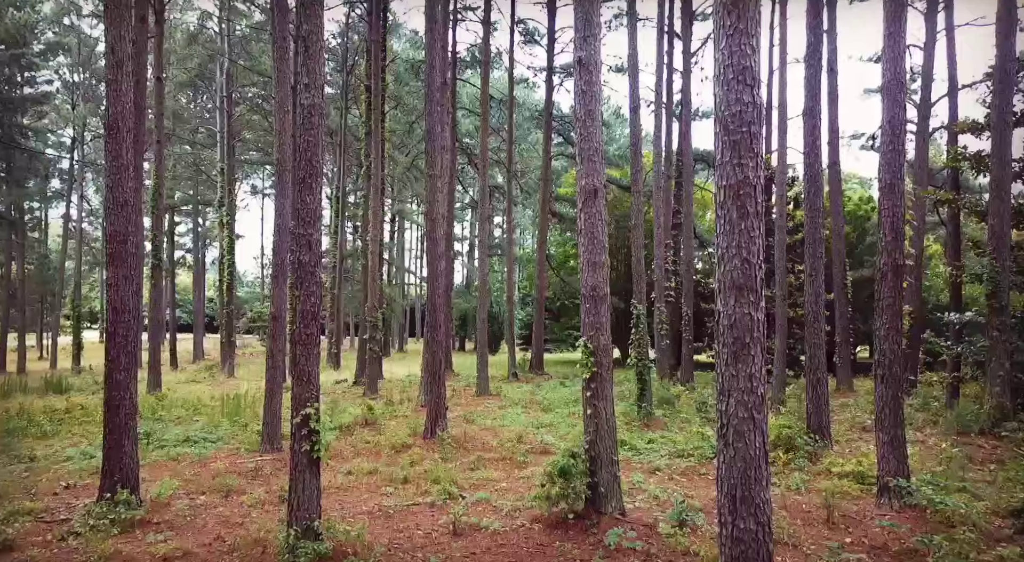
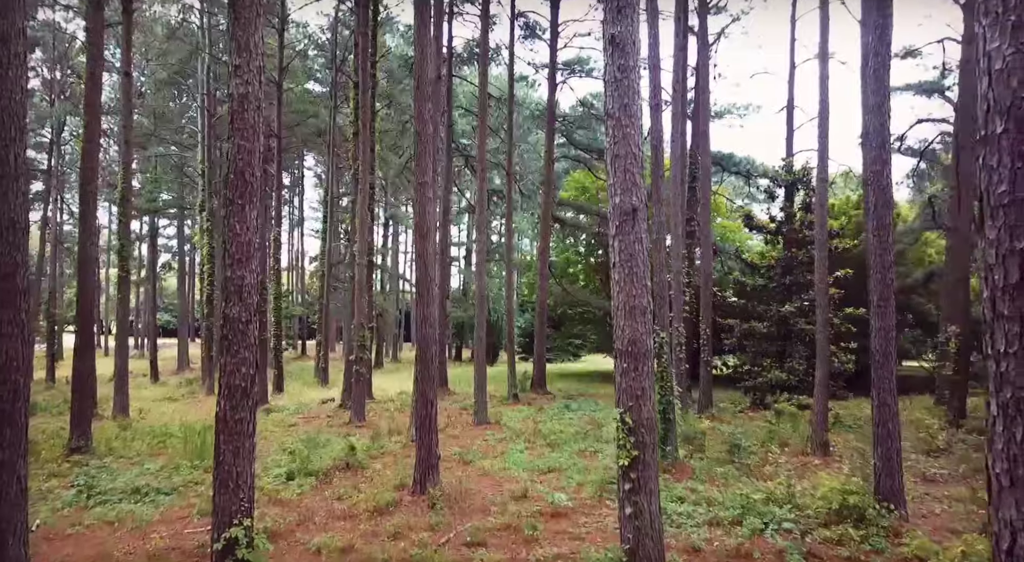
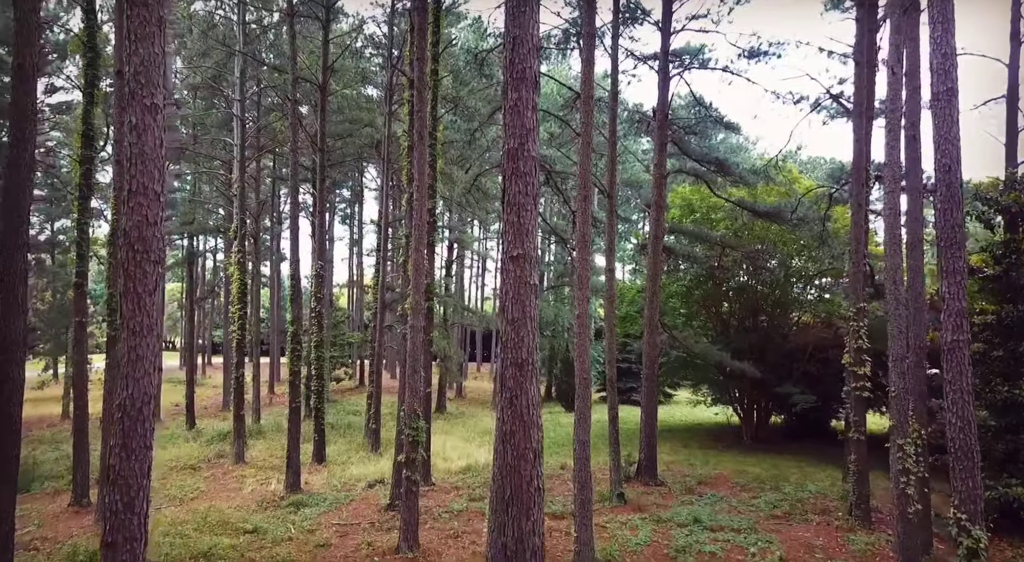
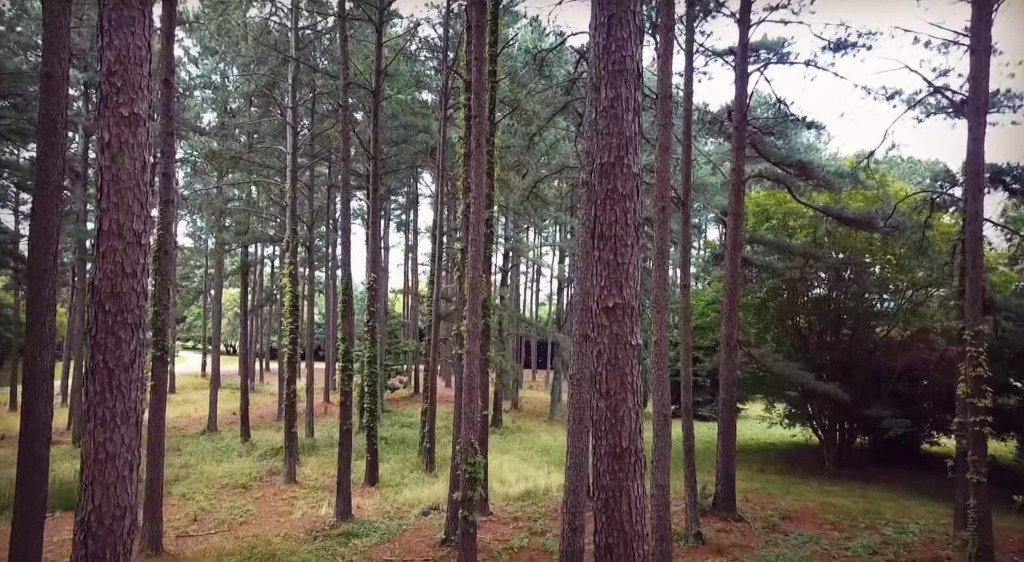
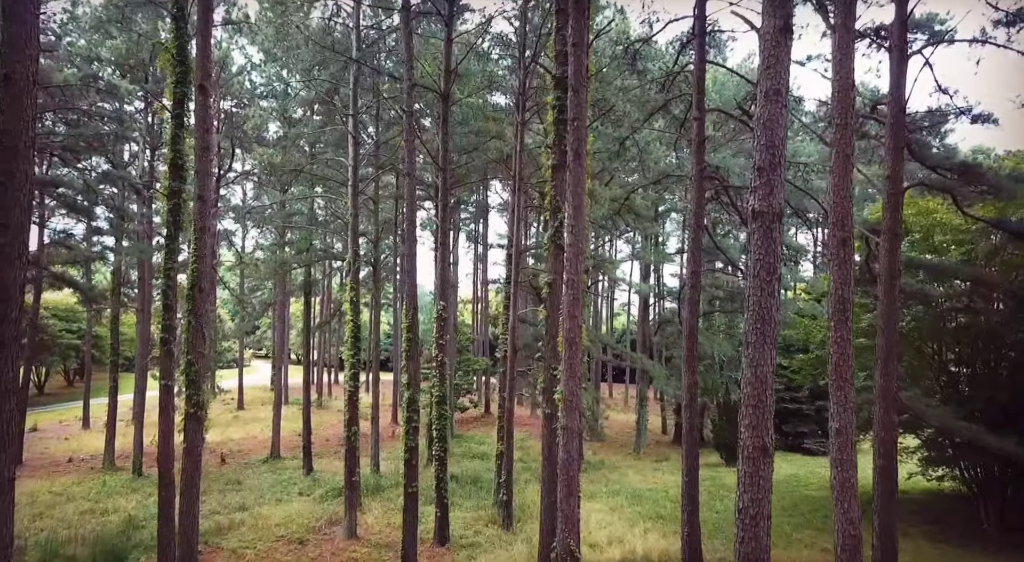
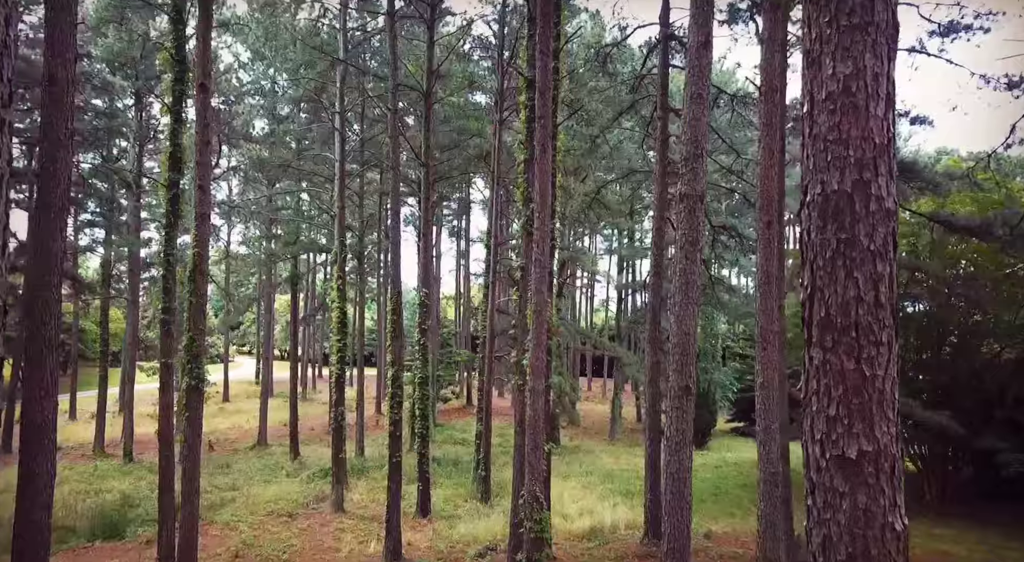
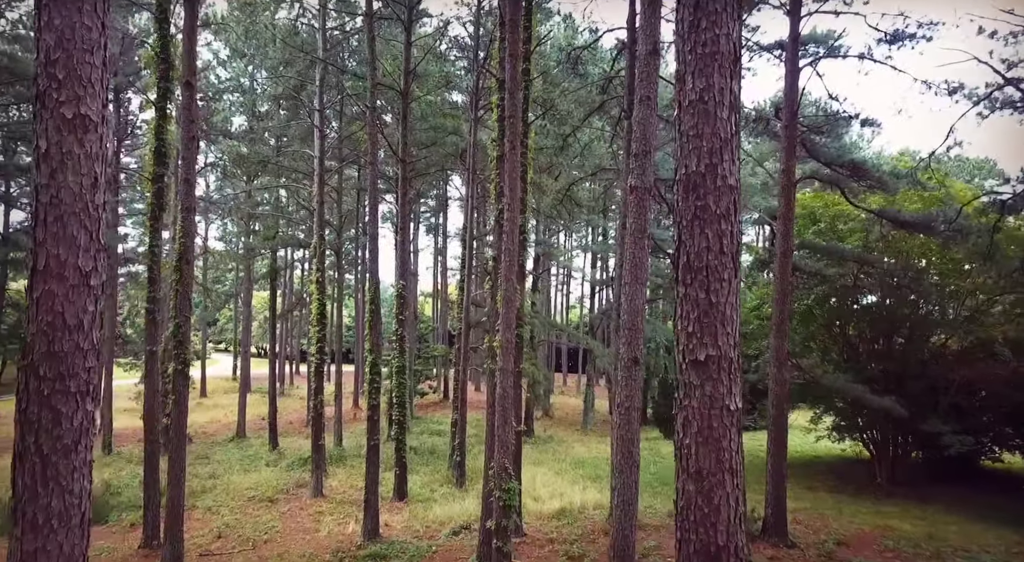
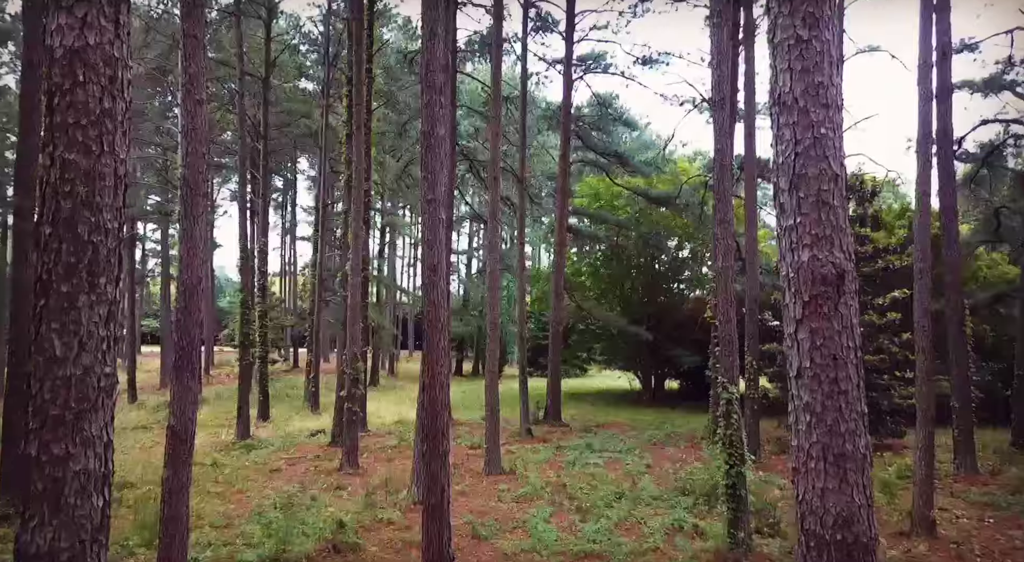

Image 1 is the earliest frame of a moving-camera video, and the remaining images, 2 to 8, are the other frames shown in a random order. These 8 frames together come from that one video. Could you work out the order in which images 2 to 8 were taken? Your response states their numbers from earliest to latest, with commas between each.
2, 8, 3, 4, 7, 6, 5
